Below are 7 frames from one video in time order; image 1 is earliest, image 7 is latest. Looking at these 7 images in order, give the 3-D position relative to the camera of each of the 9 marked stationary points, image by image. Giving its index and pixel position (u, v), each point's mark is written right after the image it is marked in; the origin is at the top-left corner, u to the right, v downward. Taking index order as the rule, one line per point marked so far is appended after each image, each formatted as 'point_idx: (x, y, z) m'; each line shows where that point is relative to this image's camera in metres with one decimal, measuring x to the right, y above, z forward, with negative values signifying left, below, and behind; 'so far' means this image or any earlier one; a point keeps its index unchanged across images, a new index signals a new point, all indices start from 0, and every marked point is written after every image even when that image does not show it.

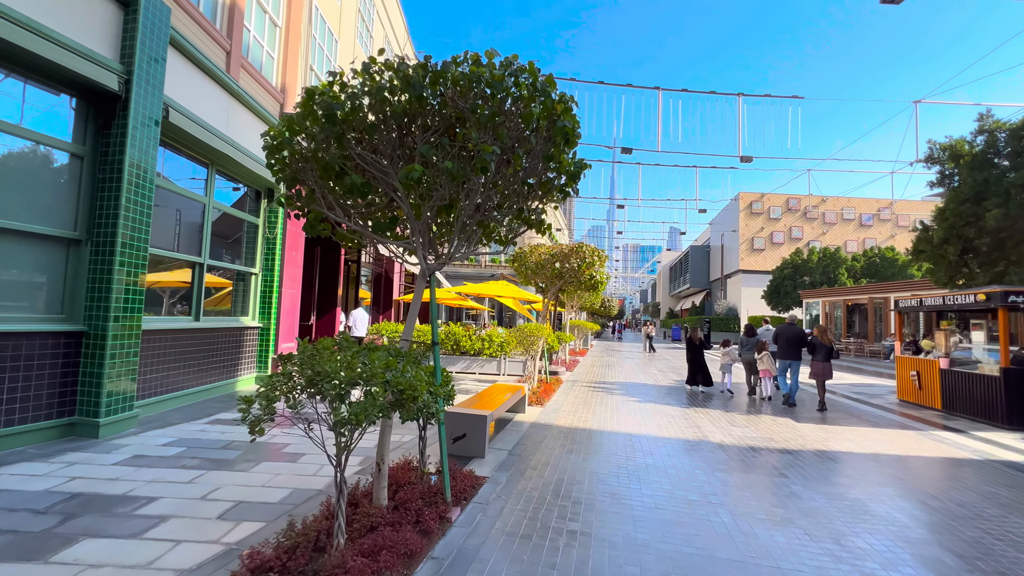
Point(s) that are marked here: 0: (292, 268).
0: (-5.0, +0.4, +10.3) m
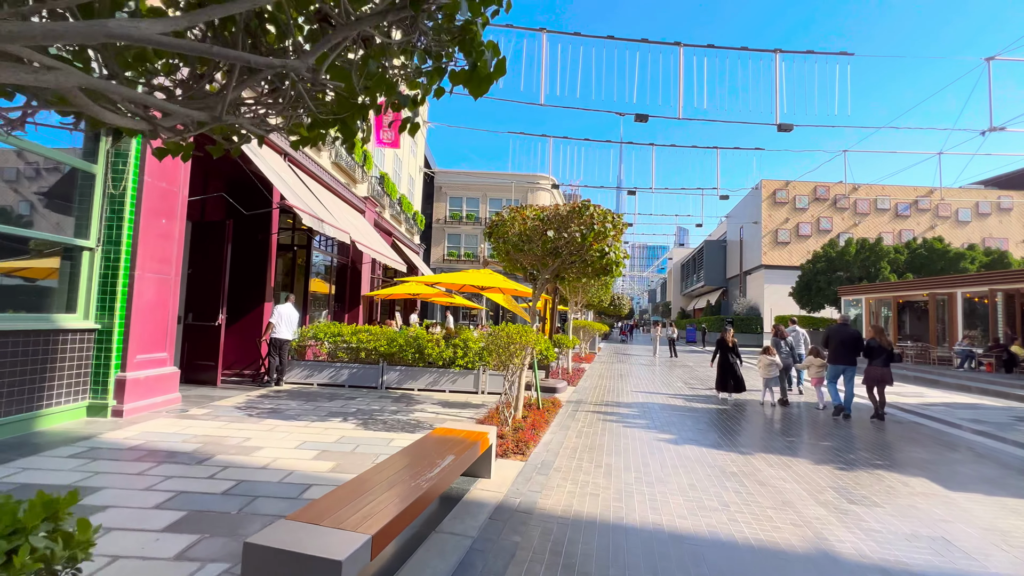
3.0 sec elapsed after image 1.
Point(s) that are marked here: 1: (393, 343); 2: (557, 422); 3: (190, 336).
0: (-5.5, +0.7, +7.0) m
1: (-2.6, -1.2, +9.9) m
2: (+0.8, -2.3, +7.7) m
3: (-6.7, -1.0, +9.4) m
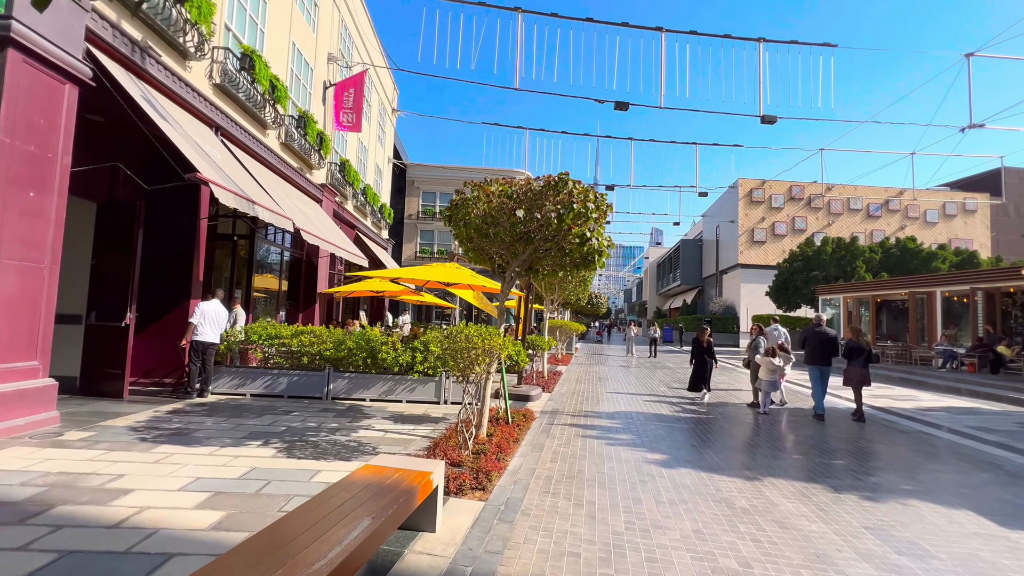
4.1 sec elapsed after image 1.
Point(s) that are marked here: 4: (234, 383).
0: (-5.9, +0.8, +5.5) m
1: (-3.3, -1.1, +8.6) m
2: (+0.3, -2.2, +6.5) m
3: (-7.3, -0.9, +7.8) m
4: (-5.3, -1.8, +8.5) m
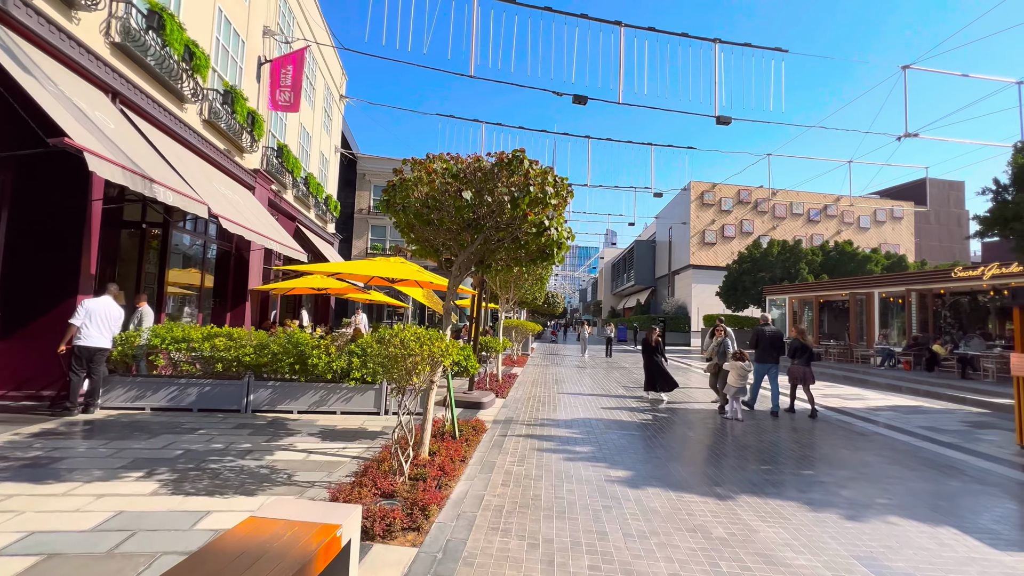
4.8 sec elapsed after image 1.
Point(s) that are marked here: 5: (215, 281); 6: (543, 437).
0: (-6.5, +0.9, +4.1) m
1: (-4.1, -1.0, +7.4) m
2: (-0.4, -2.2, +5.7) m
3: (-8.1, -0.8, +6.3) m
4: (-6.1, -1.7, +7.2) m
5: (-8.8, +0.2, +13.4) m
6: (+0.5, -2.3, +6.9) m
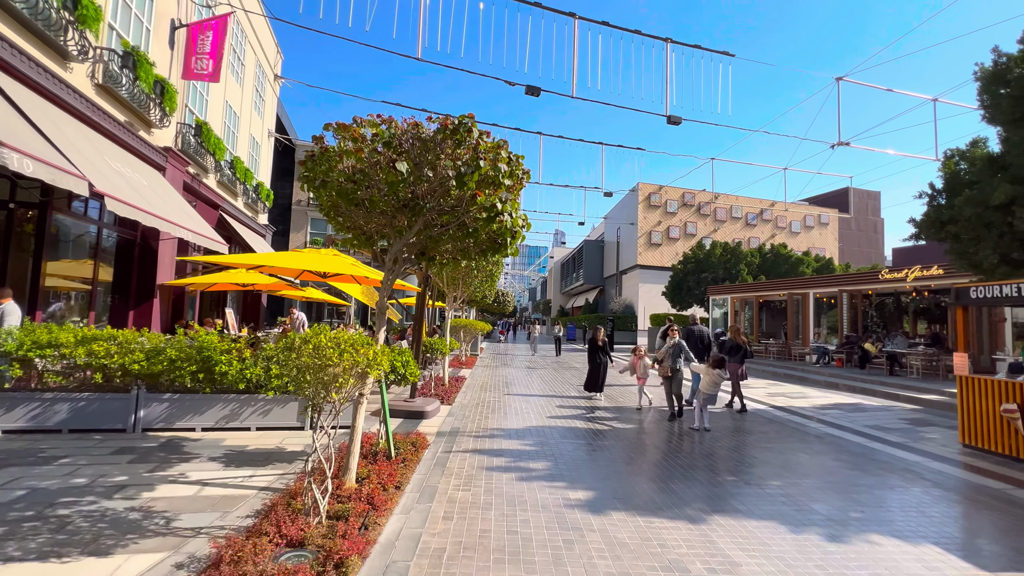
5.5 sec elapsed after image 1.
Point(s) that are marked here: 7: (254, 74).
0: (-6.8, +1.0, +2.6) m
1: (-4.9, -1.0, +6.2) m
2: (-1.0, -2.1, +4.9) m
3: (-8.7, -0.7, +4.6) m
4: (-6.8, -1.6, +5.7) m
5: (-10.2, +0.4, +11.6) m
6: (-0.3, -2.2, +6.1) m
7: (-10.9, +9.0, +19.0) m
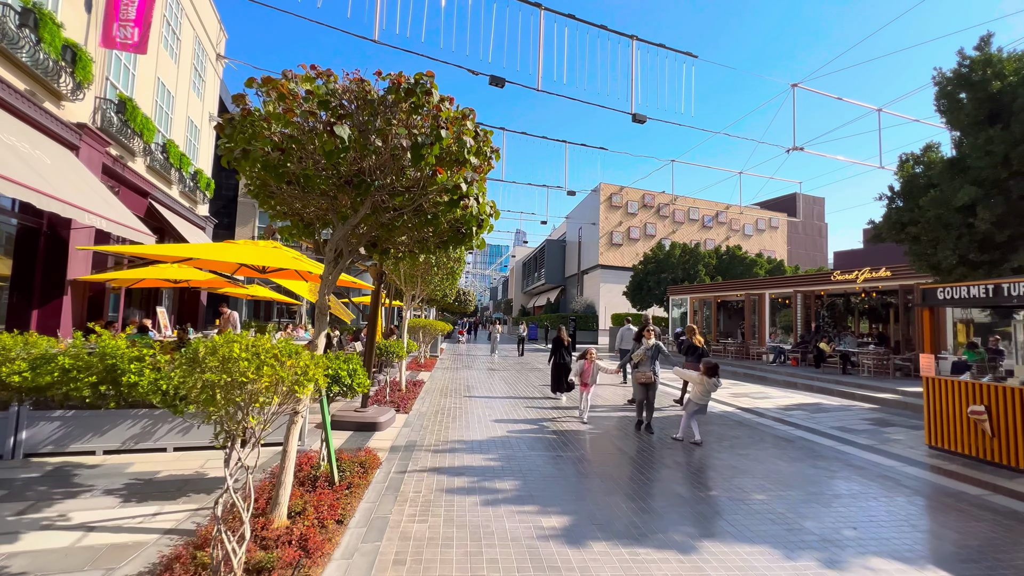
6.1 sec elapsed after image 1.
0: (-6.9, +1.0, +1.4) m
1: (-5.3, -0.9, +5.1) m
2: (-1.4, -2.1, +4.2) m
3: (-9.0, -0.6, +3.2) m
4: (-7.2, -1.5, +4.5) m
5: (-11.1, +0.5, +10.0) m
6: (-0.7, -2.2, +5.5) m
7: (-12.3, +9.1, +17.3) m
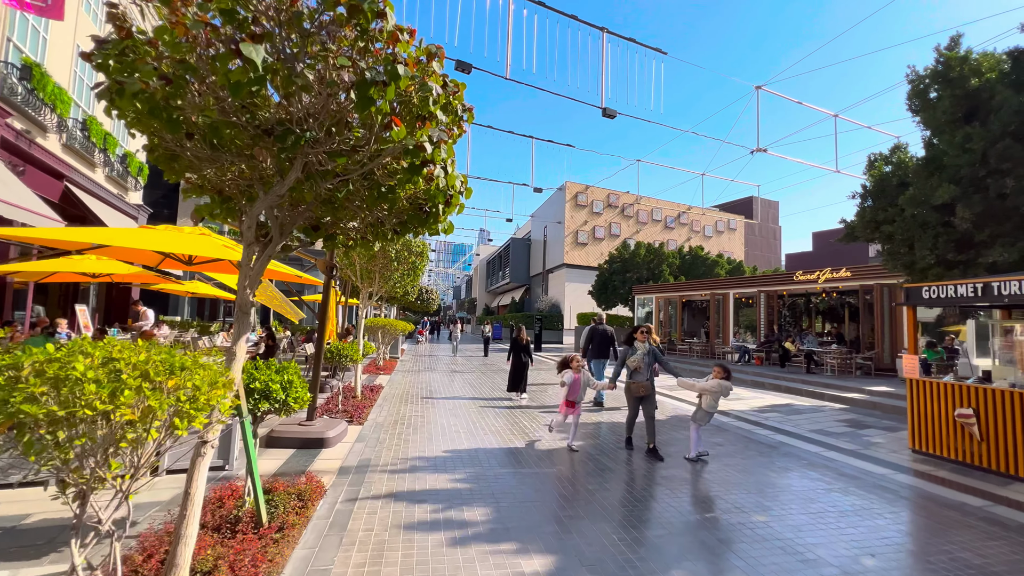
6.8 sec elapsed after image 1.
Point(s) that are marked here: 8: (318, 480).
0: (-6.9, +1.1, +0.1) m
1: (-5.6, -0.8, +3.9) m
2: (-1.6, -2.0, +3.3) m
3: (-9.1, -0.5, +1.8) m
4: (-7.4, -1.4, +3.1) m
5: (-11.7, +0.6, +8.3) m
6: (-1.0, -2.1, +4.6) m
7: (-13.5, +9.3, +15.5) m
8: (-2.0, -2.0, +4.7) m
